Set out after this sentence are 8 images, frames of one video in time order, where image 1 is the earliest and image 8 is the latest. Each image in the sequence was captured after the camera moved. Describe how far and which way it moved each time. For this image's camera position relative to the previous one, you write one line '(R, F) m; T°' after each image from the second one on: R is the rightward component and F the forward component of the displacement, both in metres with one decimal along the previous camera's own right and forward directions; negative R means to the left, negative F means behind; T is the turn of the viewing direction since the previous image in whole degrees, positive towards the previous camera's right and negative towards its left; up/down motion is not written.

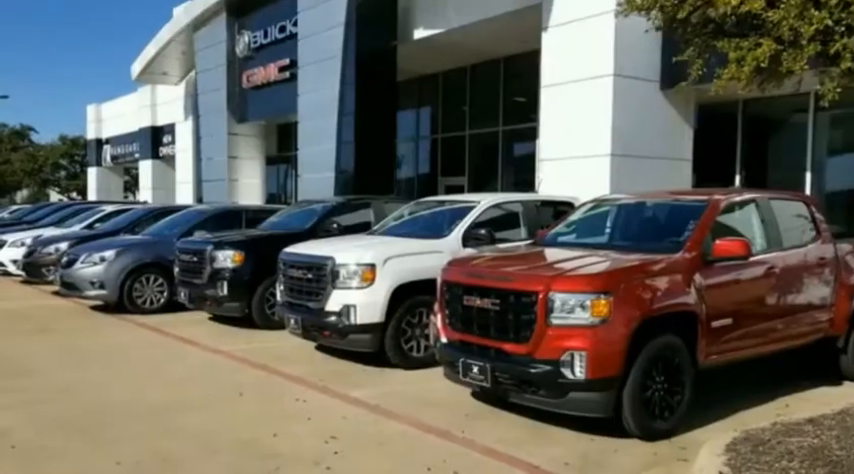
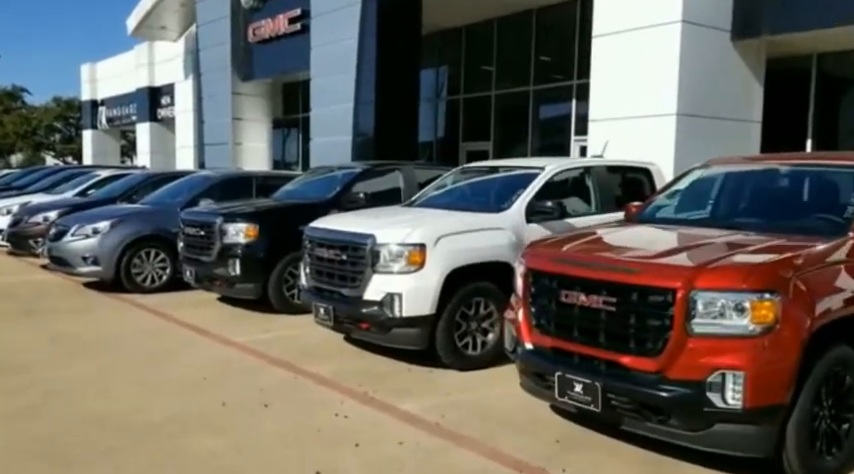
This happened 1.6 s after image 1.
(-0.5, +1.4) m; 0°
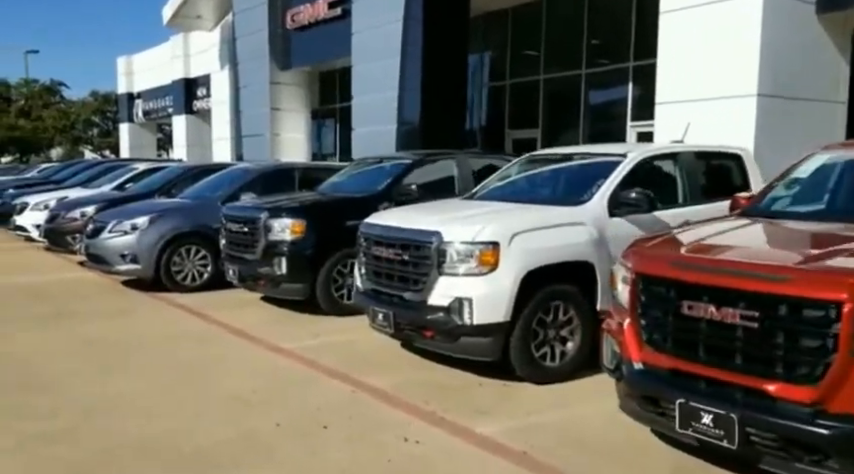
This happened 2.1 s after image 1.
(-0.3, +0.7) m; -2°
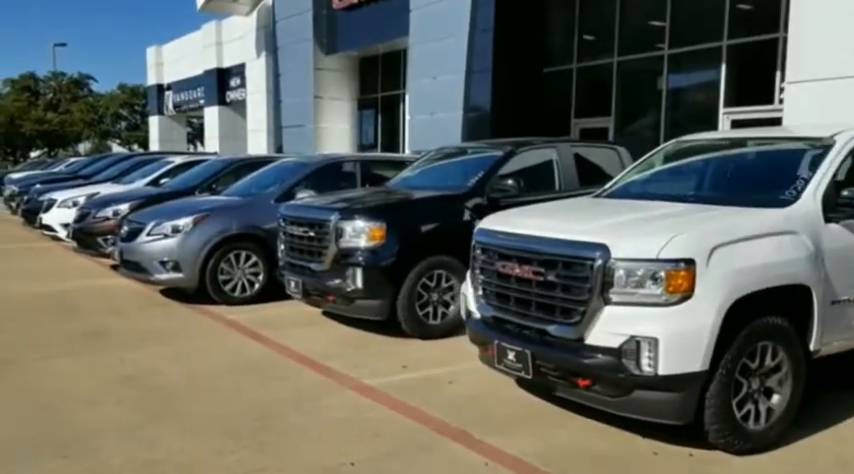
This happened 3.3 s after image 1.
(-0.8, +1.5) m; -2°
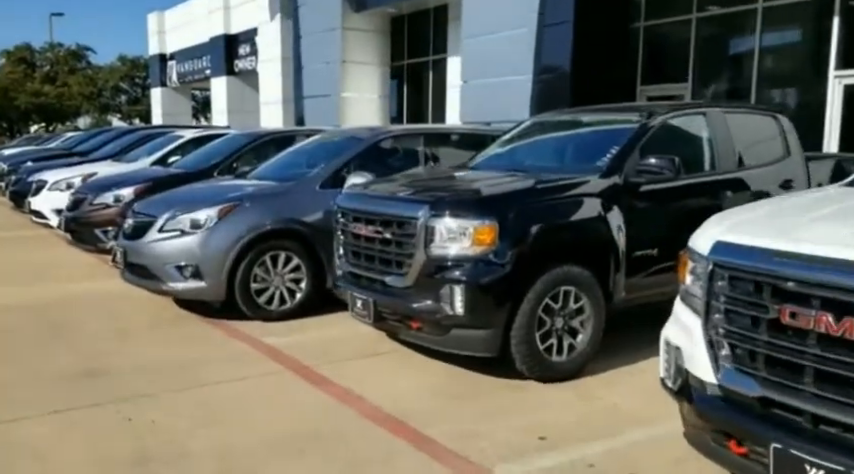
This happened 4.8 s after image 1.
(-0.8, +2.0) m; 0°
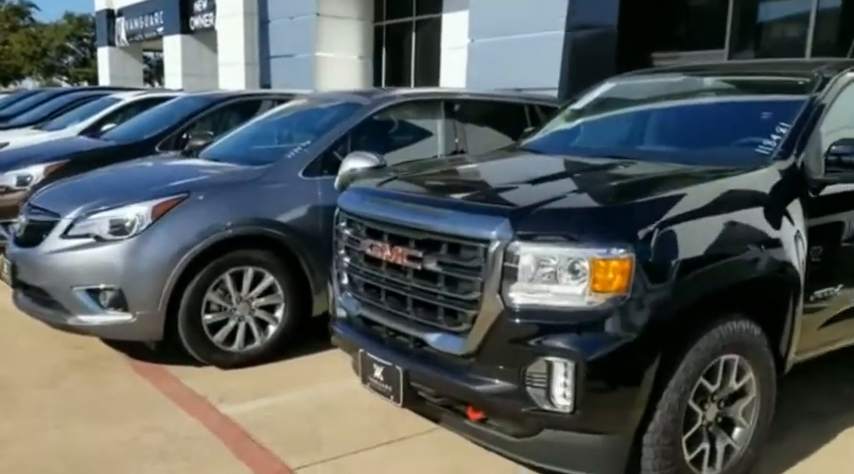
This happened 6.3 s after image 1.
(-0.4, +2.1) m; +3°
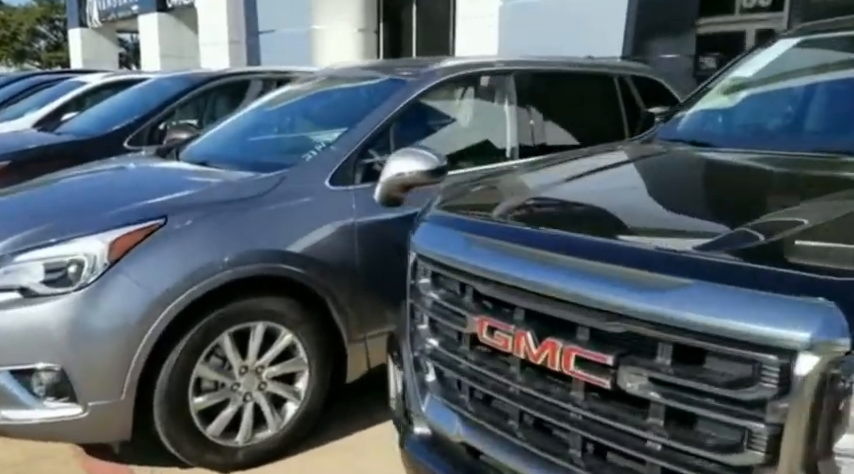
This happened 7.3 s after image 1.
(-0.4, +1.5) m; +1°
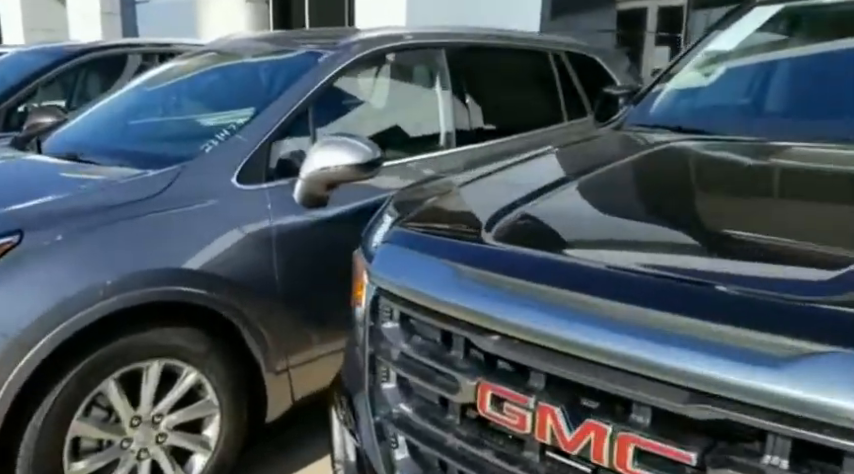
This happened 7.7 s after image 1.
(-0.1, +0.6) m; +8°
